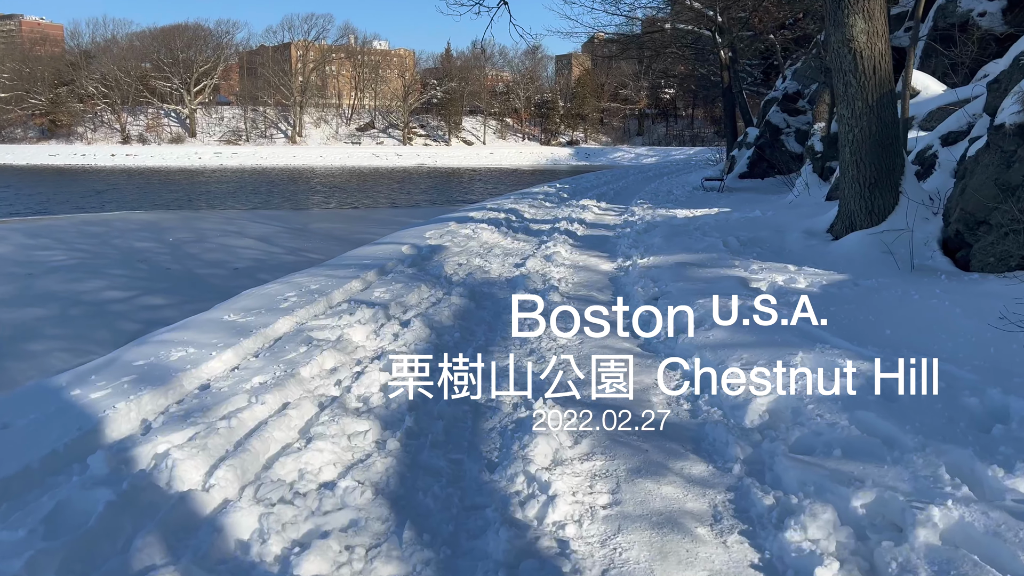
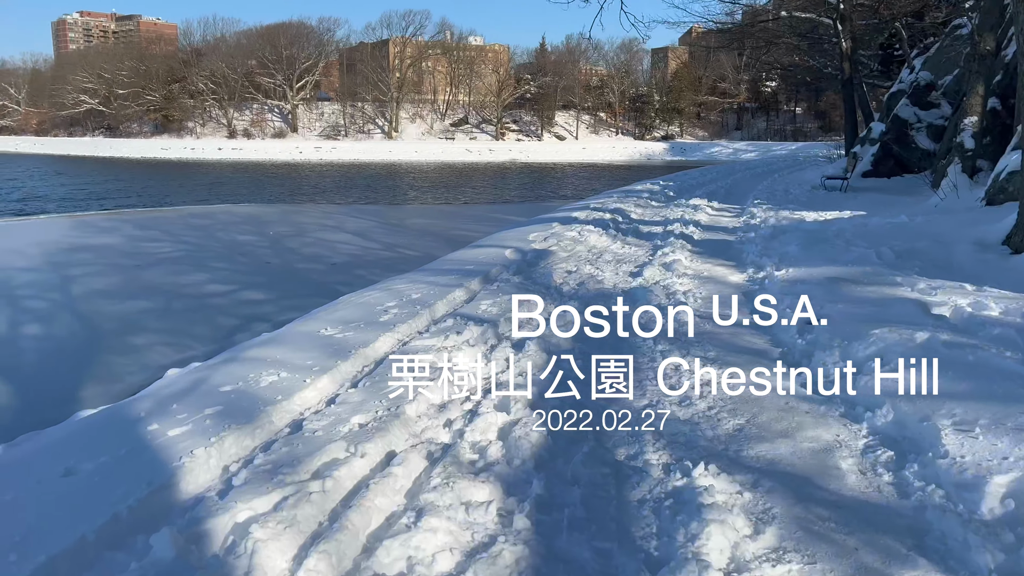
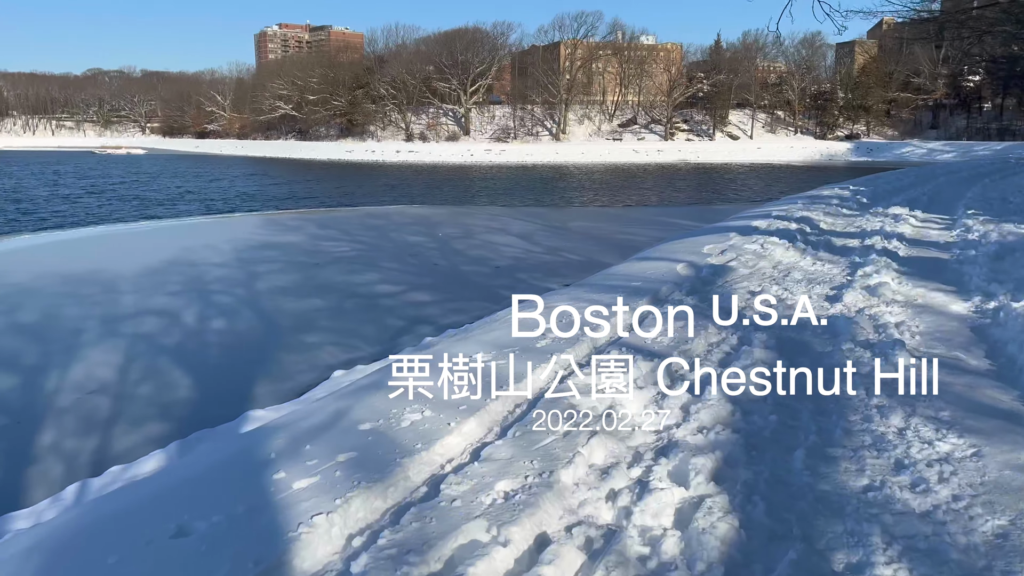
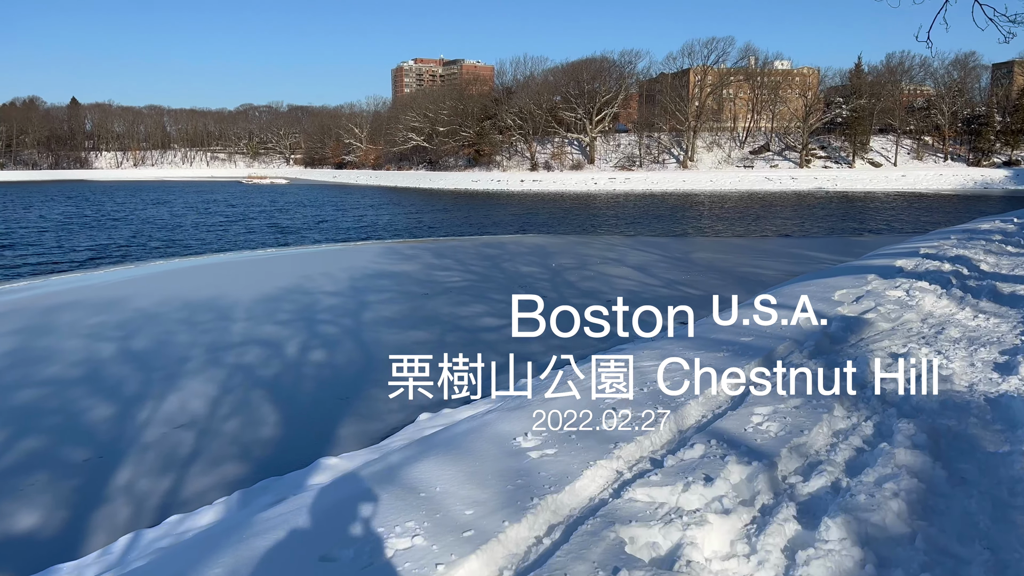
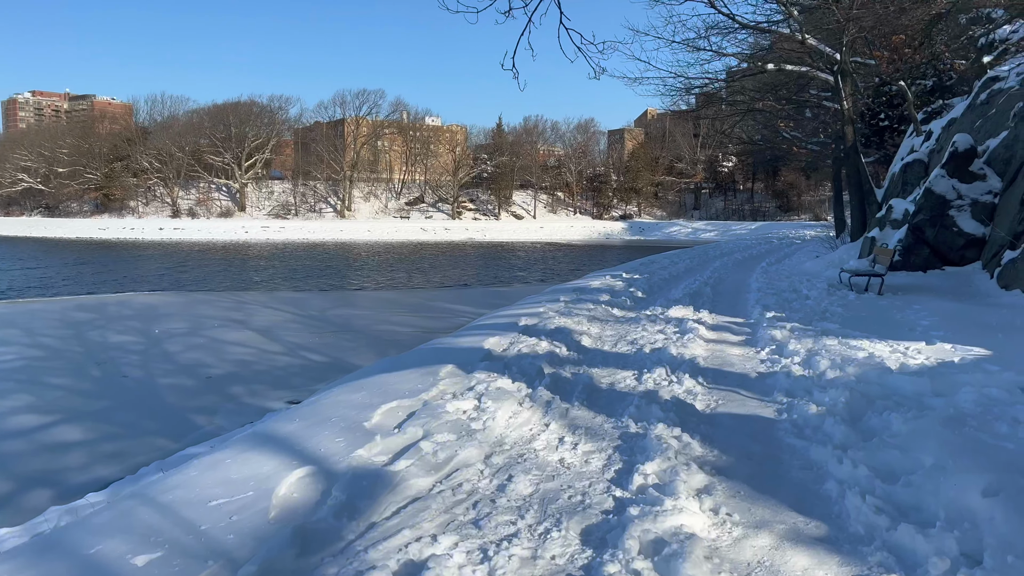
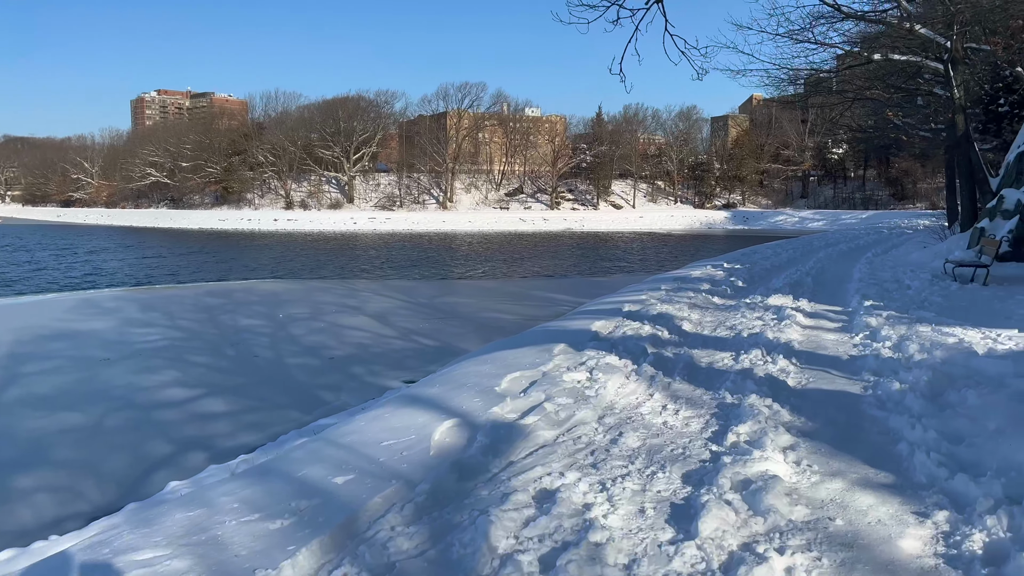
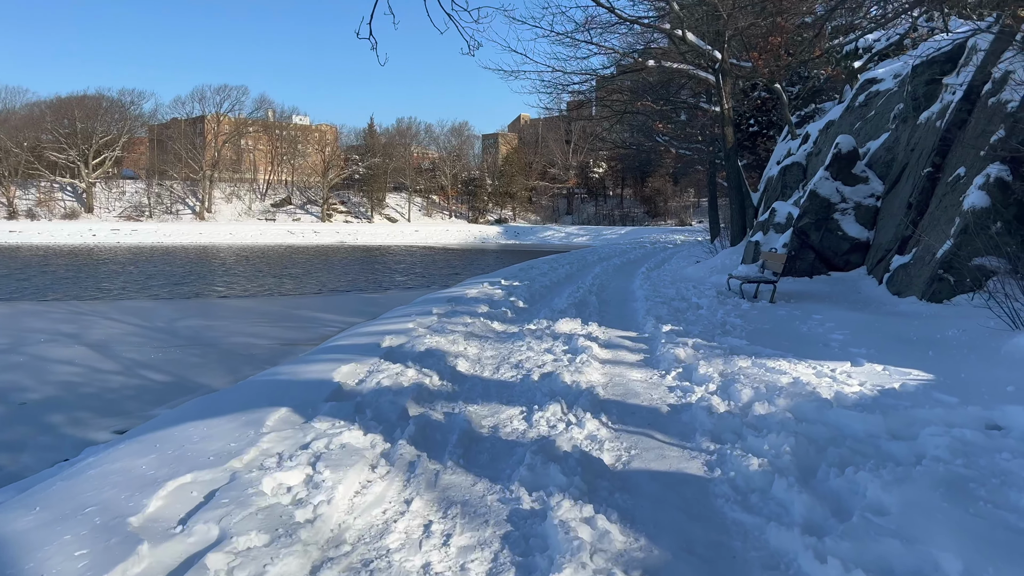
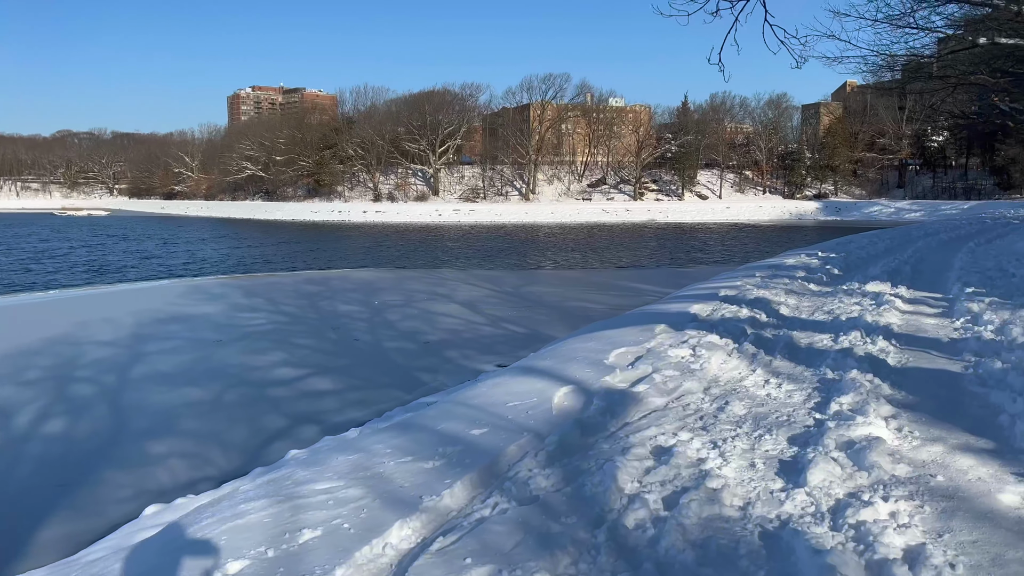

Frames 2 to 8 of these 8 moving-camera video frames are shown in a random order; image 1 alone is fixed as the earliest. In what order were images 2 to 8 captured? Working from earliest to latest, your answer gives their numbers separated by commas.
2, 3, 4, 8, 6, 5, 7
